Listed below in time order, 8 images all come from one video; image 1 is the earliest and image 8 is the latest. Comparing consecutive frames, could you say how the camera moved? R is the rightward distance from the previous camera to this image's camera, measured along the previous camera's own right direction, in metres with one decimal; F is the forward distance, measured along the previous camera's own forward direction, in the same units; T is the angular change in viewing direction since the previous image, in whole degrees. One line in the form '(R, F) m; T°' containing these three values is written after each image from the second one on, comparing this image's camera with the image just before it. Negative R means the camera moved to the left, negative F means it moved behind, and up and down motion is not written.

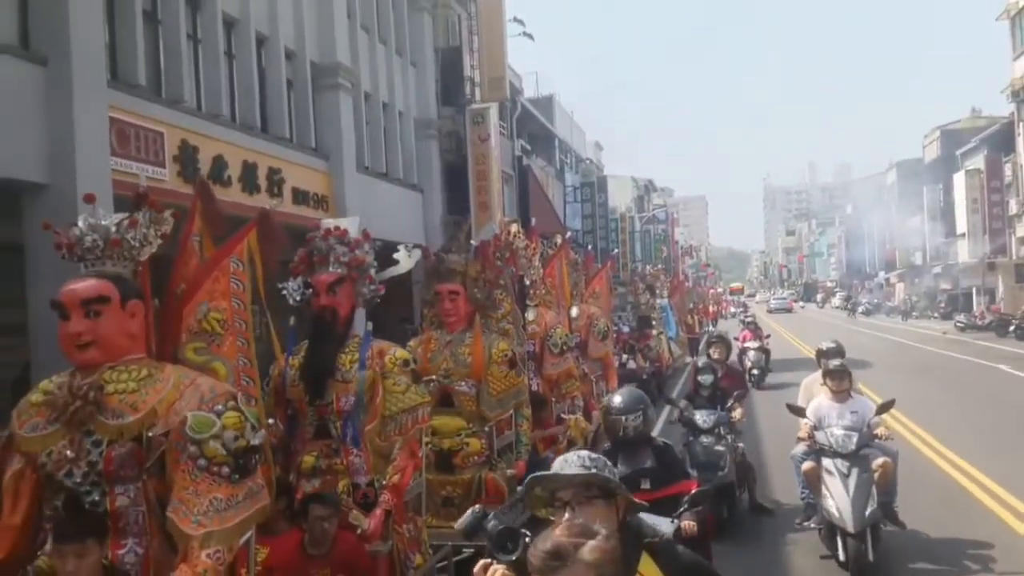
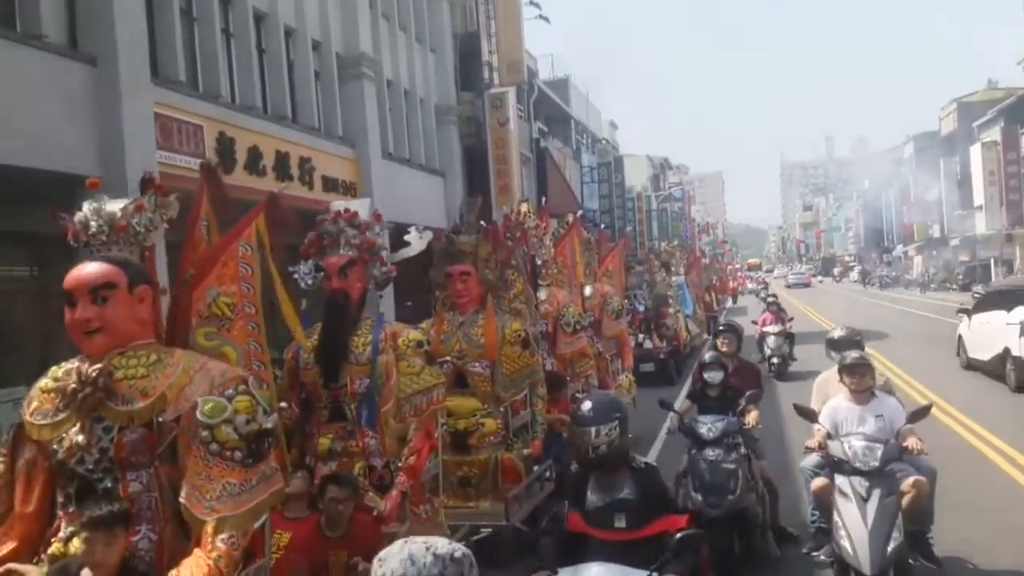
(0.0, 0.0) m; -1°
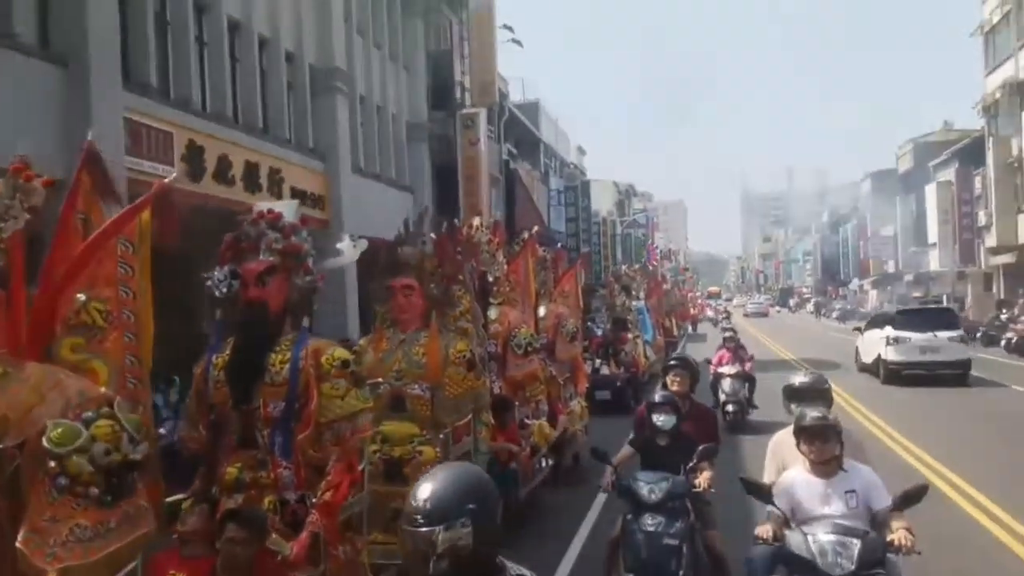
(+0.1, +0.5) m; +2°
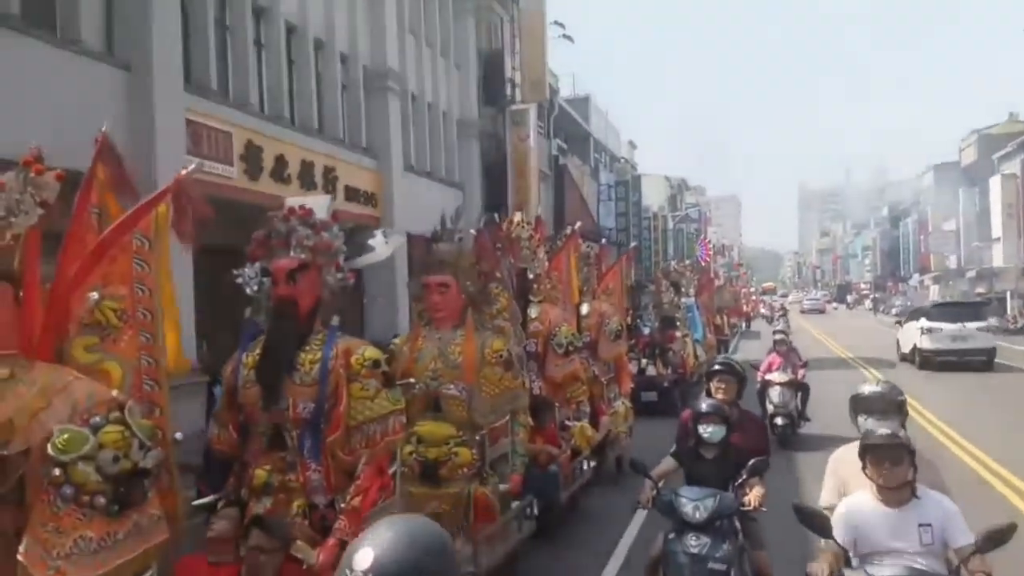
(+0.1, +0.1) m; -3°
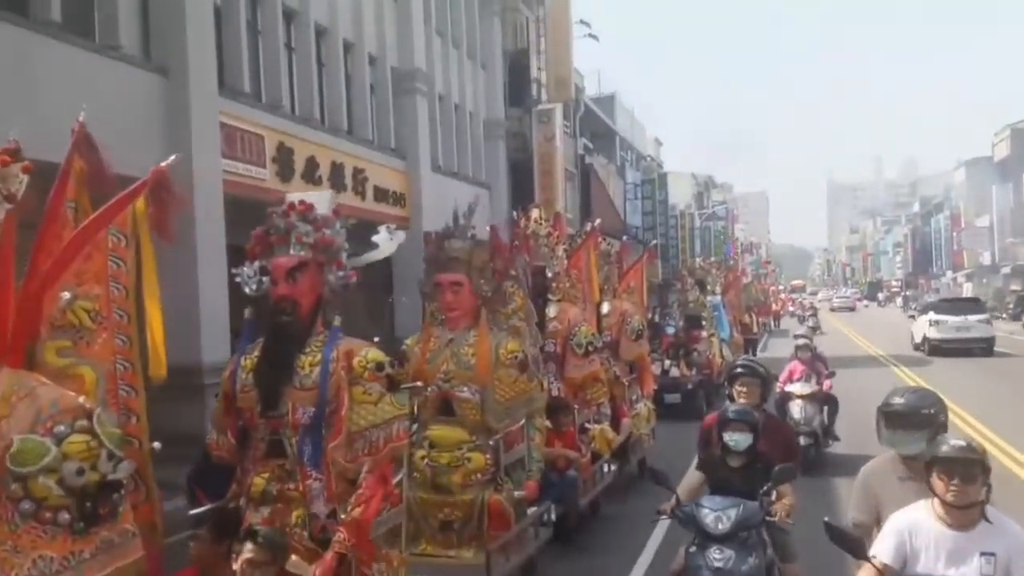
(+0.1, +0.2) m; -2°
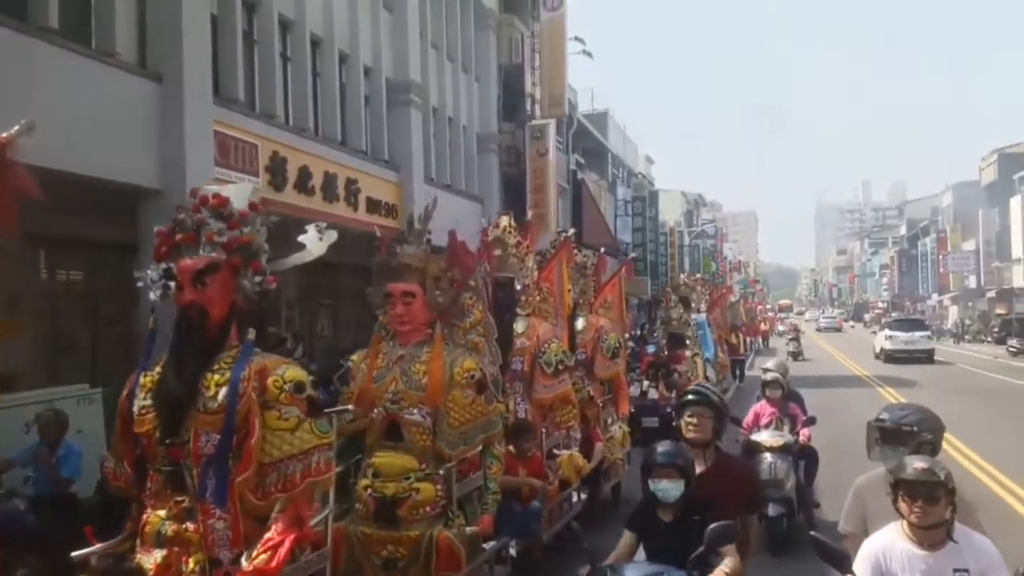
(+0.2, +0.6) m; +1°
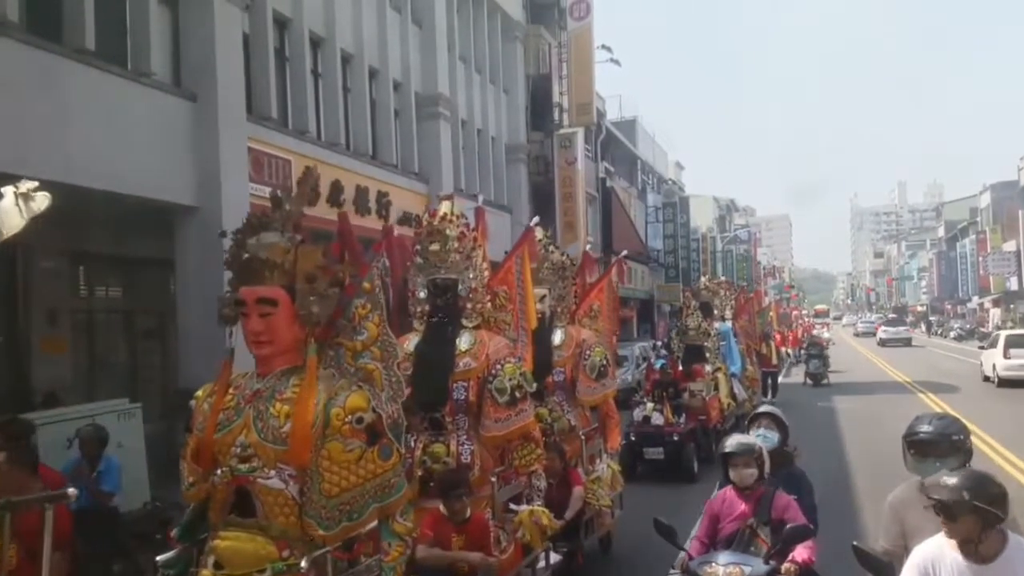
(+0.5, +1.7) m; -2°
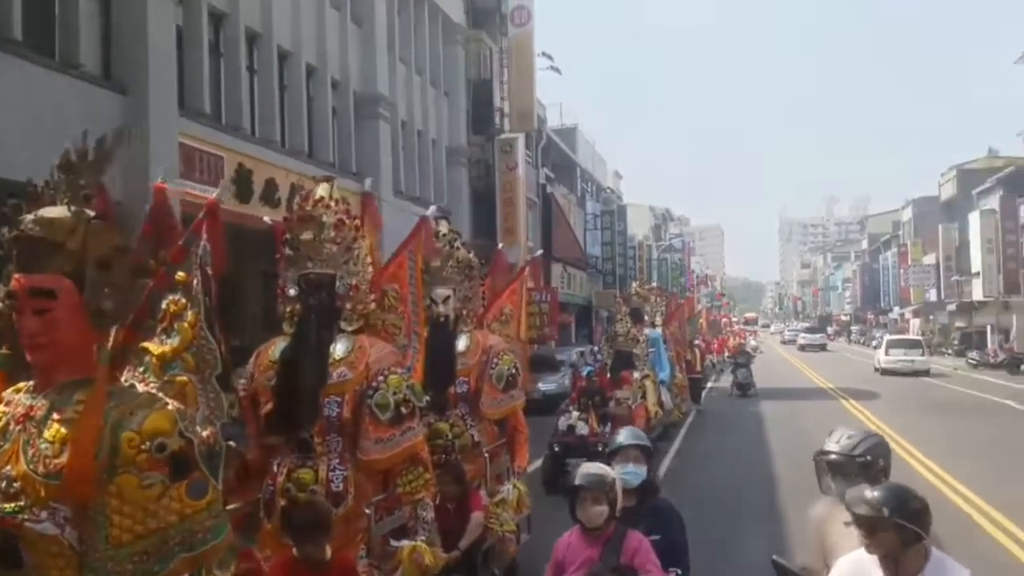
(+0.2, +0.8) m; +4°
